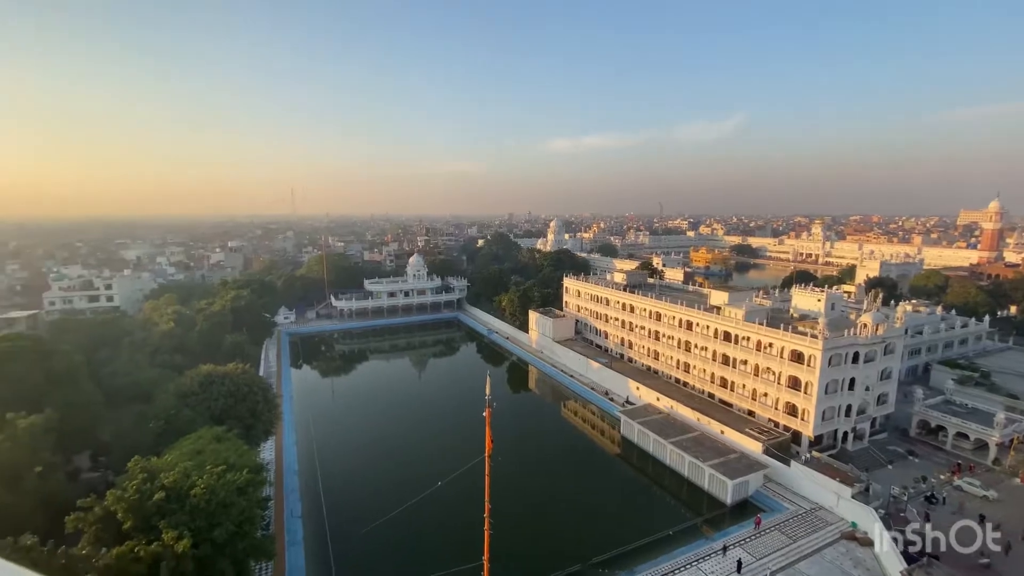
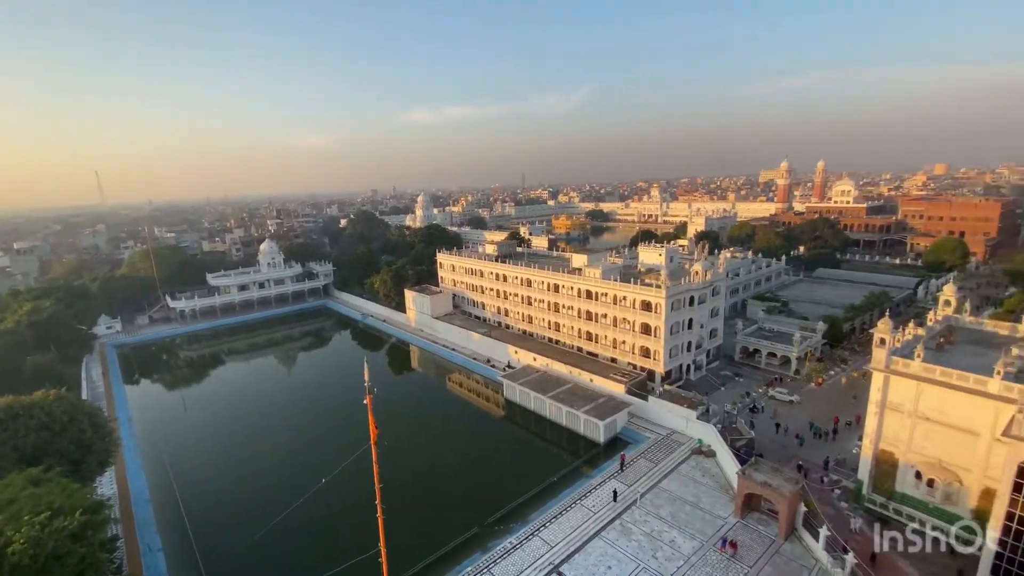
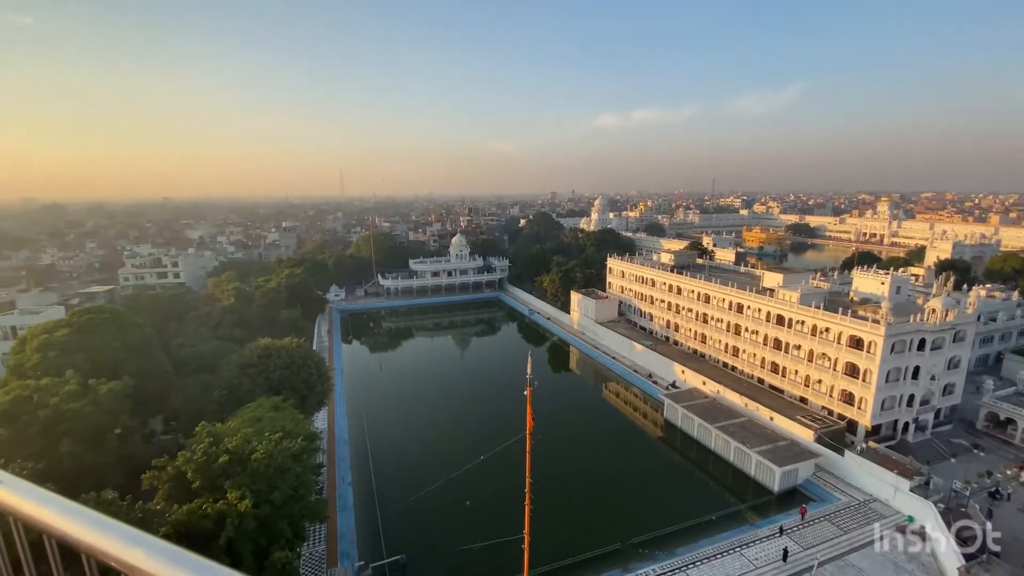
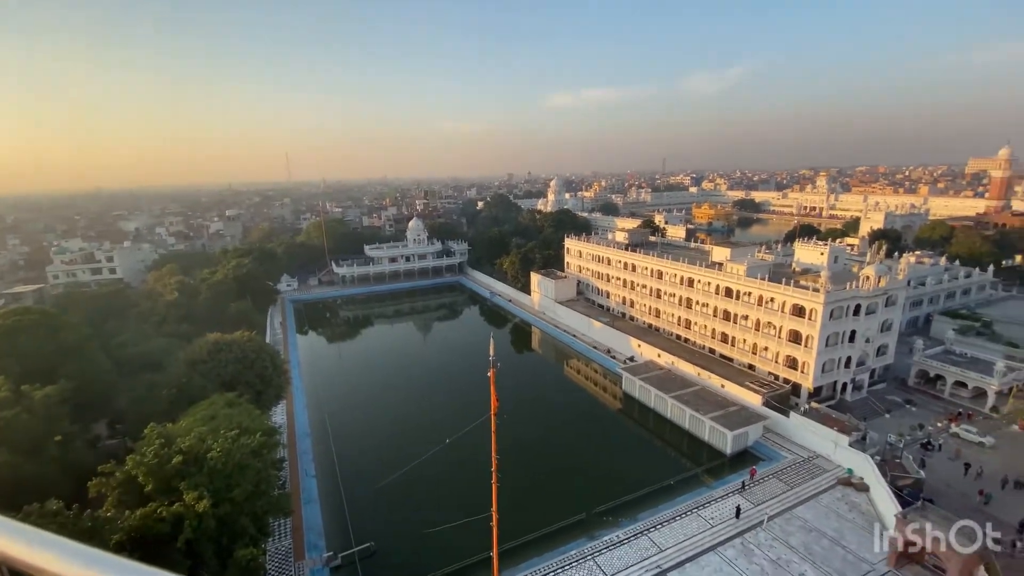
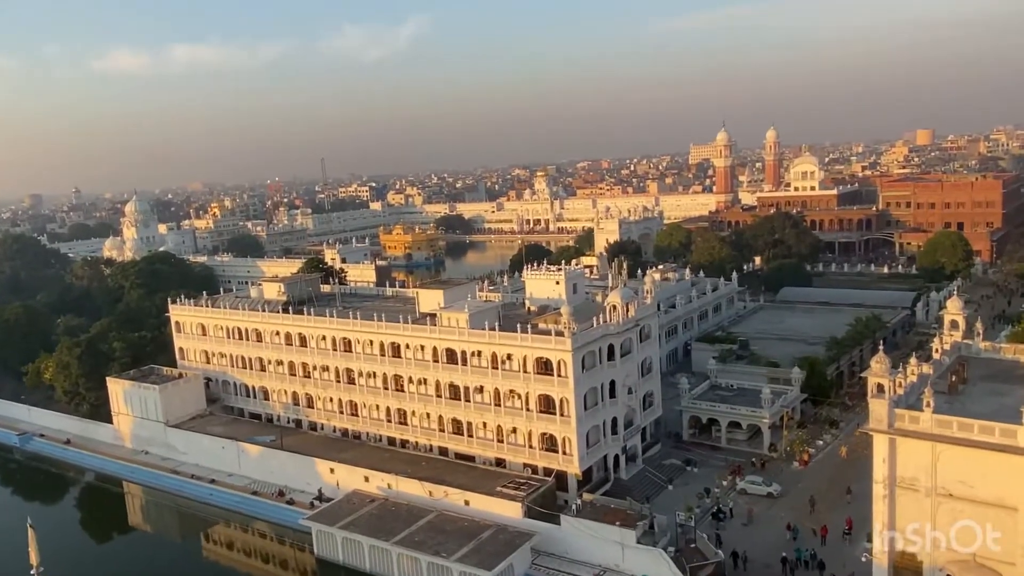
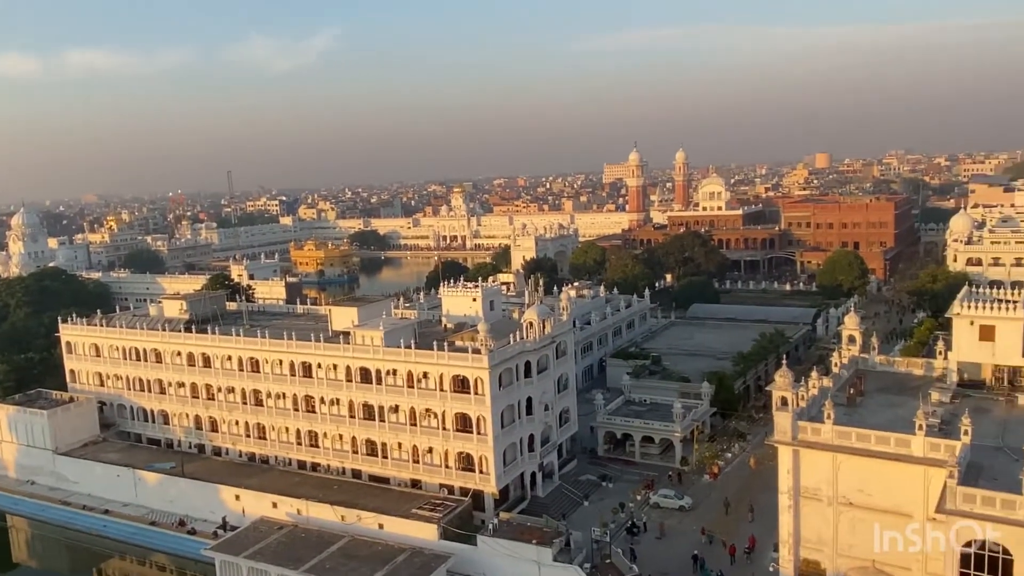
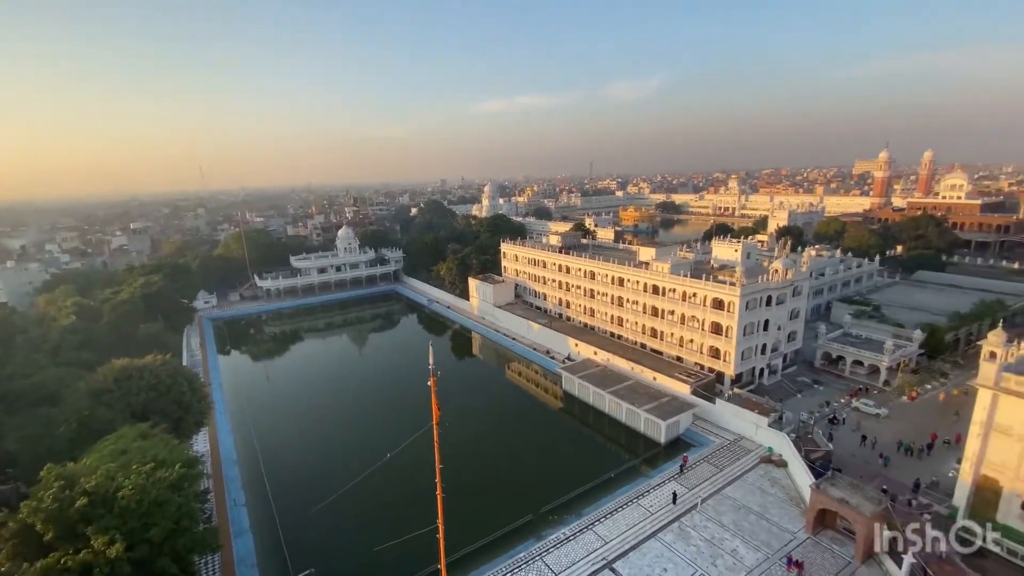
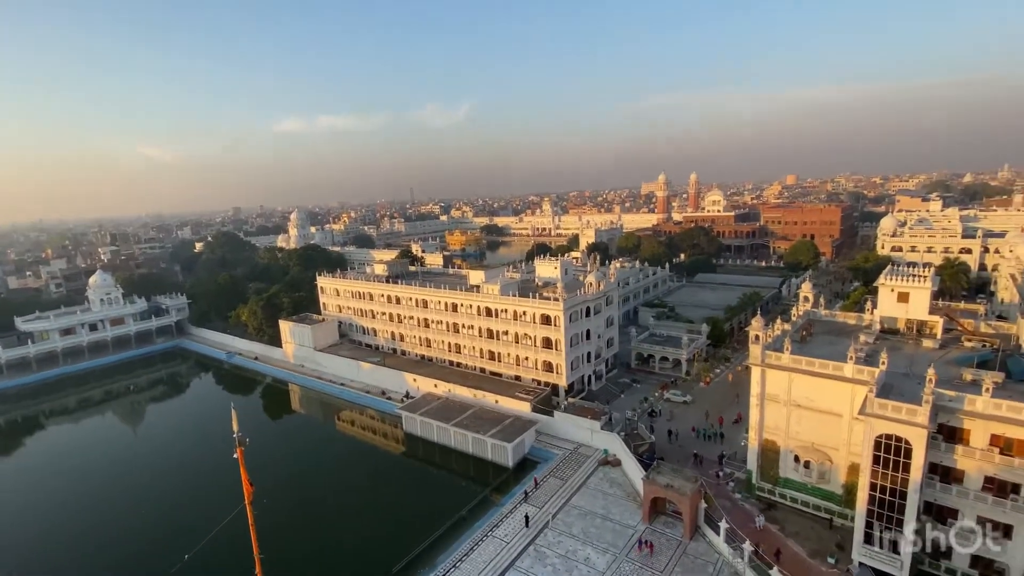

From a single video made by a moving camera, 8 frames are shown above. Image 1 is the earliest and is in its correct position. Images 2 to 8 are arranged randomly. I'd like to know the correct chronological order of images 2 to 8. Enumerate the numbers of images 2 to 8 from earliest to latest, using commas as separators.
3, 4, 7, 2, 8, 5, 6
